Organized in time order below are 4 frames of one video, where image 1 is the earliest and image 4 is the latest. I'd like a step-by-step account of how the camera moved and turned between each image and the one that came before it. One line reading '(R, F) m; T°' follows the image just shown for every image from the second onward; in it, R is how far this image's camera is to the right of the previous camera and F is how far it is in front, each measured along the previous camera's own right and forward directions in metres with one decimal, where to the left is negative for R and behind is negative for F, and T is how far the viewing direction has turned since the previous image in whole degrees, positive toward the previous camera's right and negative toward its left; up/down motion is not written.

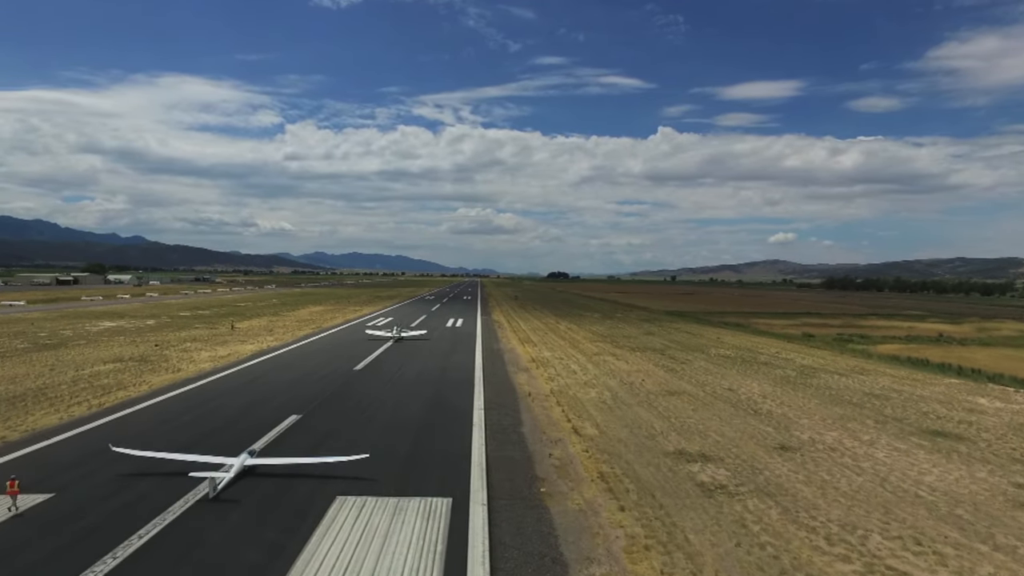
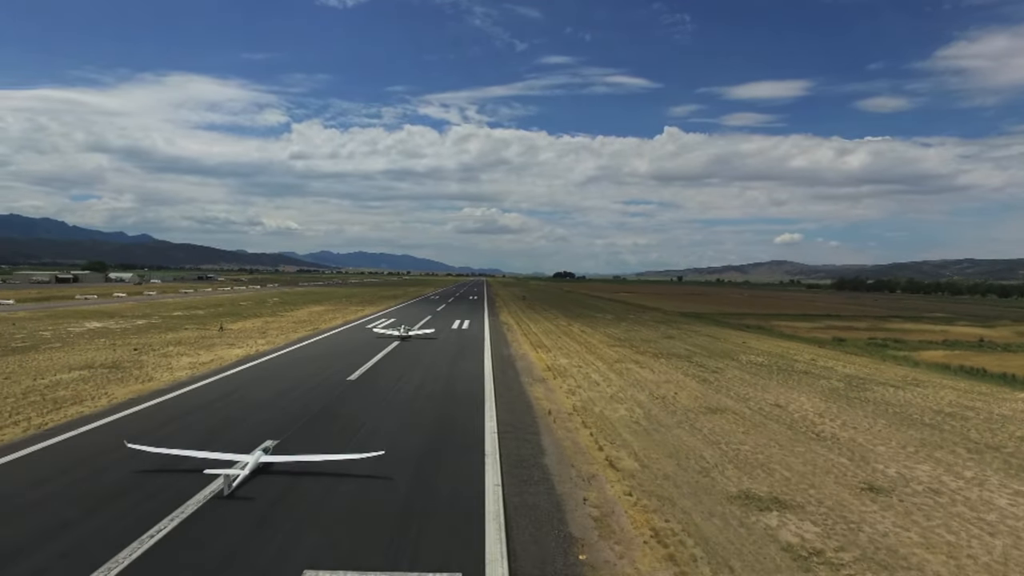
(-0.2, +2.0) m; 0°
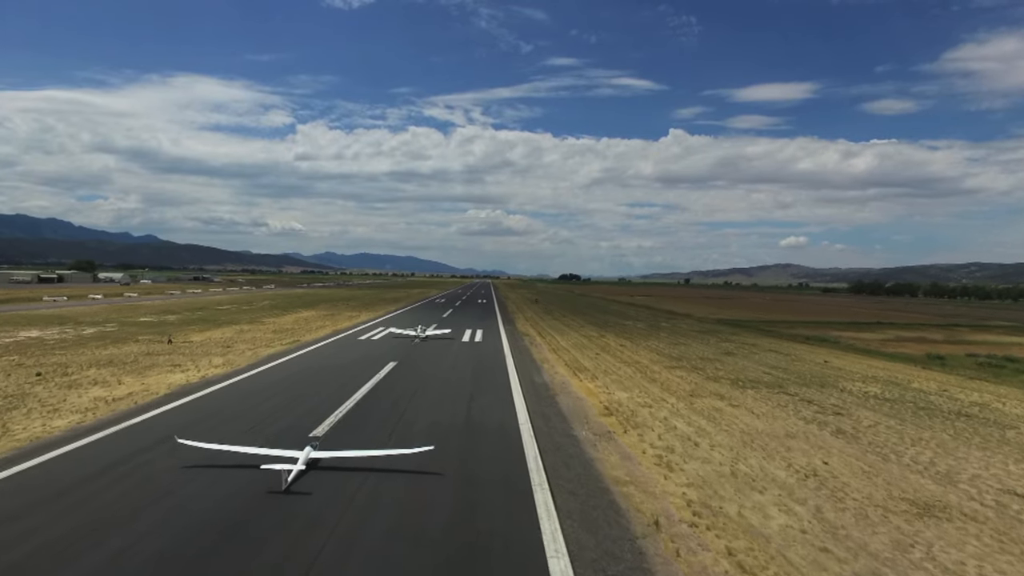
(-0.8, +5.6) m; 0°
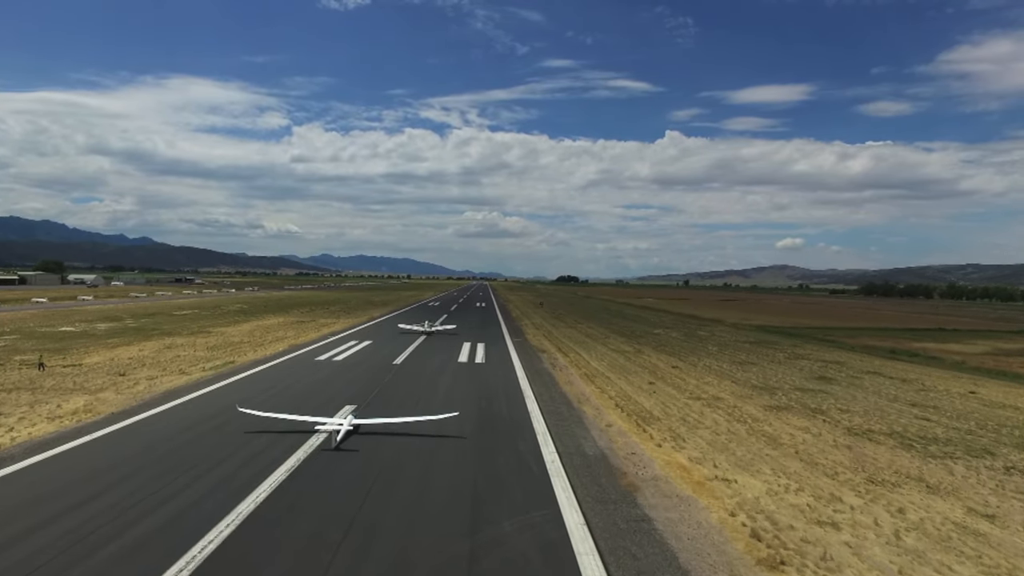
(-0.5, +6.9) m; 0°
